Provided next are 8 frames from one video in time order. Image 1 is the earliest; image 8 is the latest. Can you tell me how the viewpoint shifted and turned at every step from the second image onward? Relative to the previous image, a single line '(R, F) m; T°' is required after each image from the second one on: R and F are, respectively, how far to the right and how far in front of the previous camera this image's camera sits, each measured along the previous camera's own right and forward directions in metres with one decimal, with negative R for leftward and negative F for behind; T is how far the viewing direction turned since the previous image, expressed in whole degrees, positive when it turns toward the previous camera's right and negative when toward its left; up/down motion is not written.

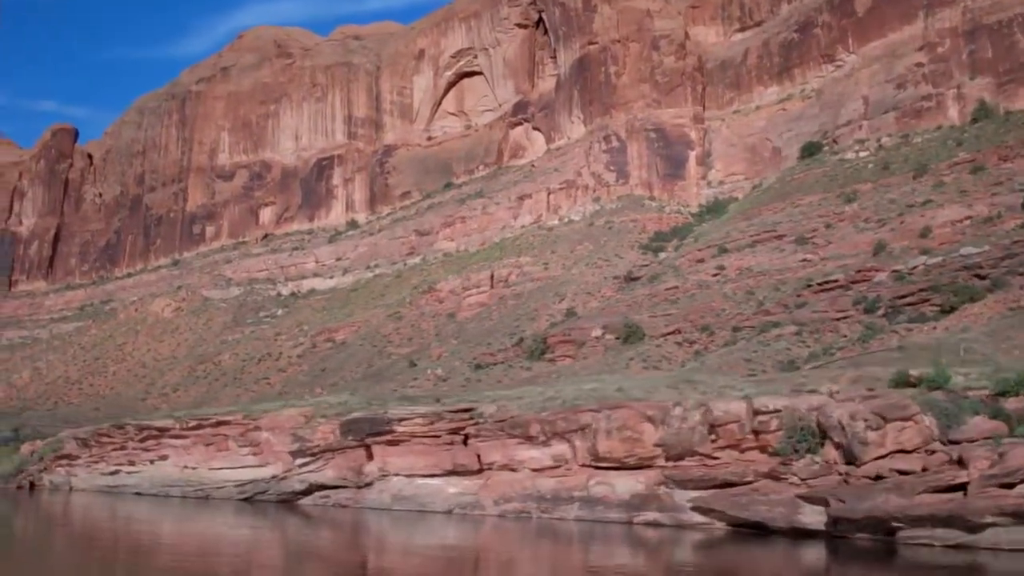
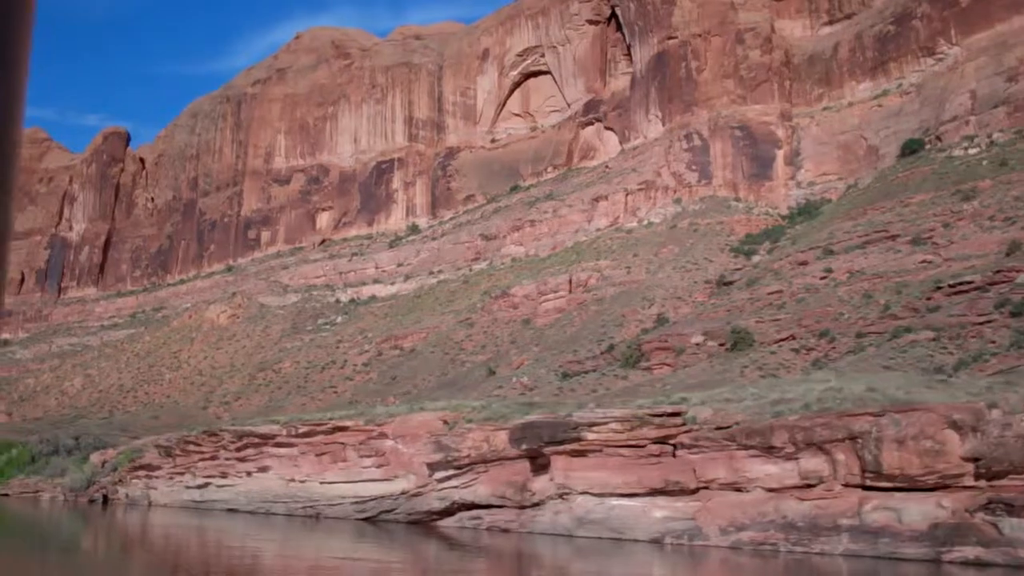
(-1.2, +1.9) m; -2°
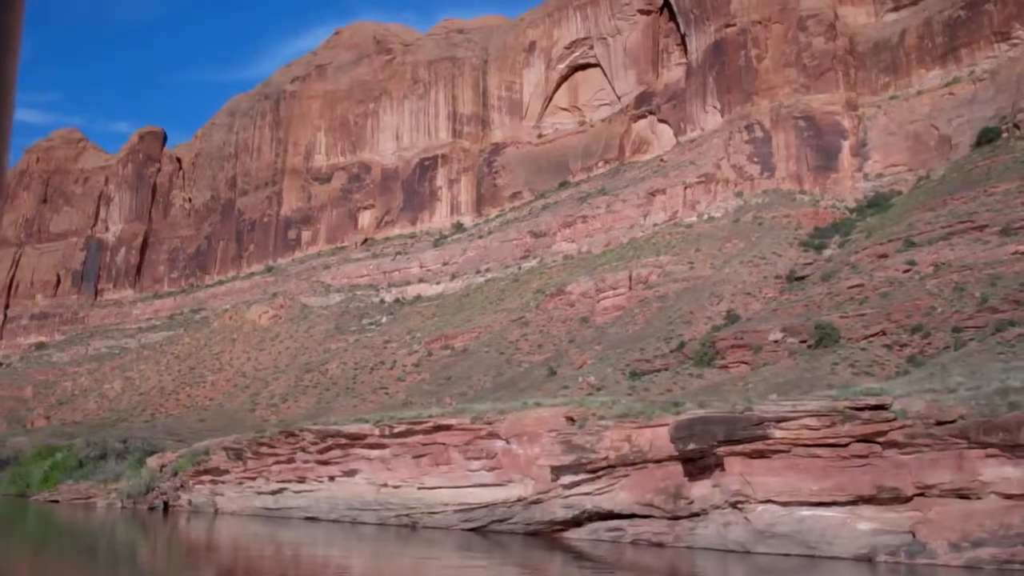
(-0.8, +1.3) m; -1°
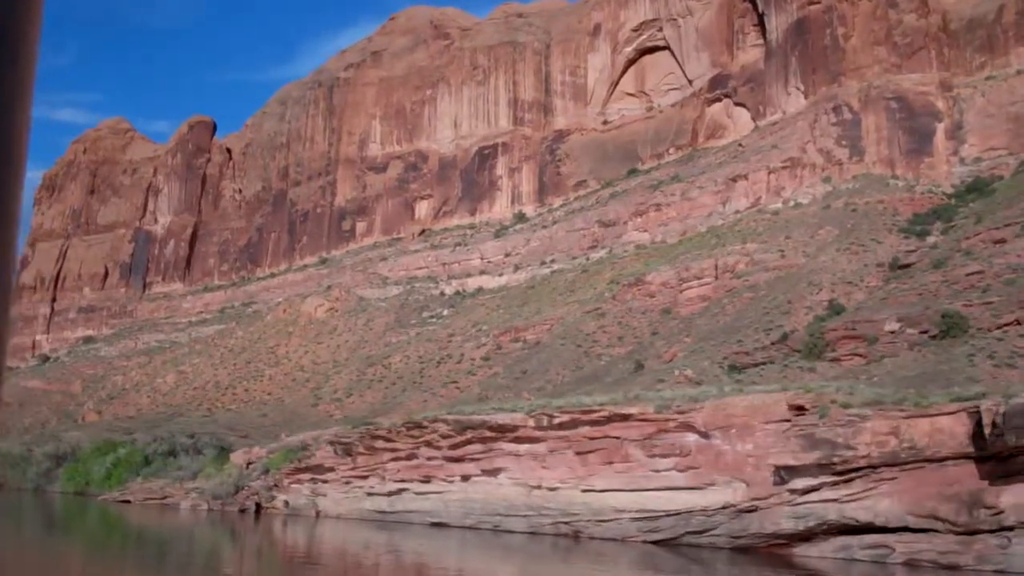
(-1.0, +1.7) m; -2°
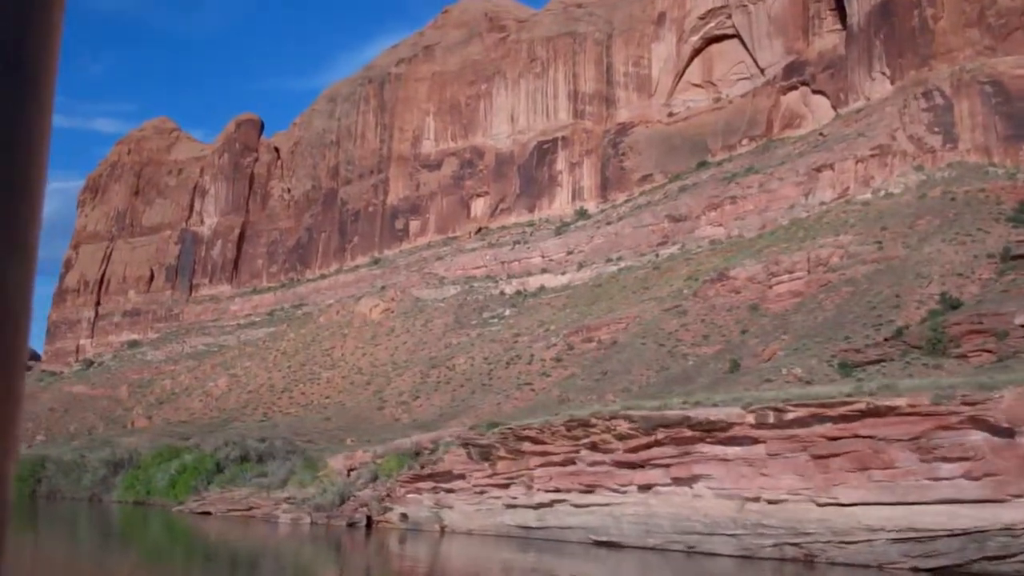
(-1.0, +1.7) m; -1°
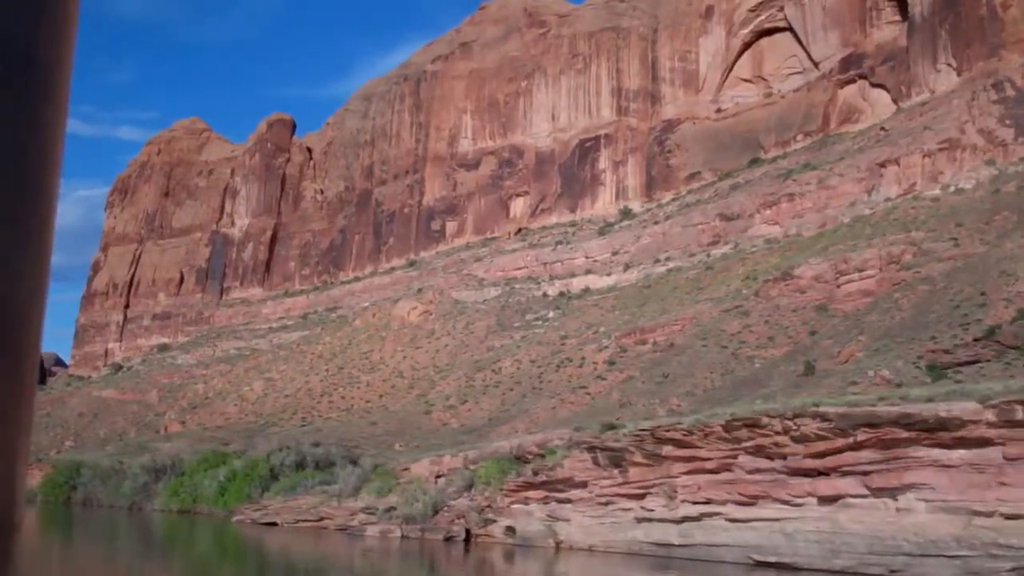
(-0.7, +1.3) m; -1°
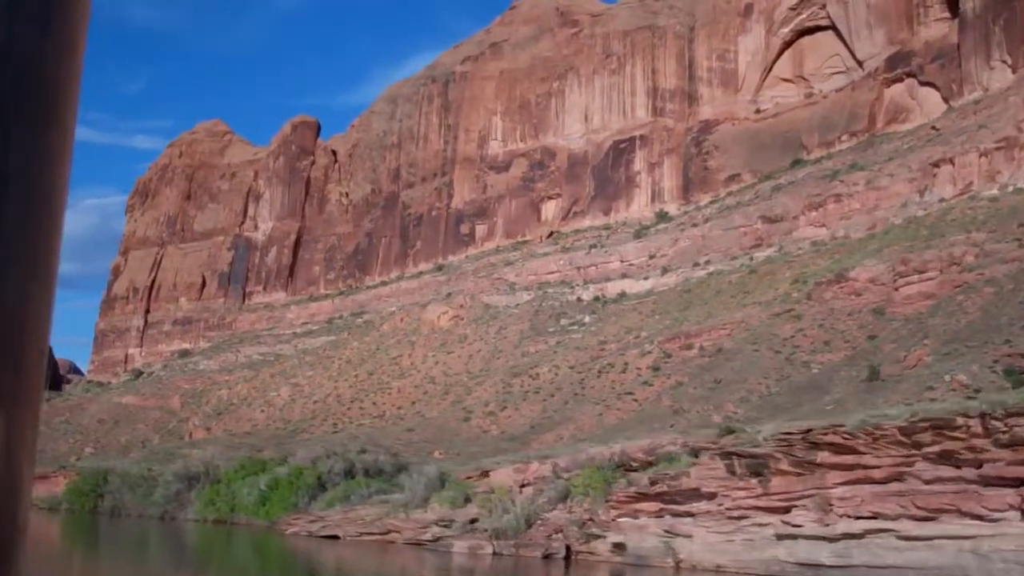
(-0.6, +1.0) m; -1°
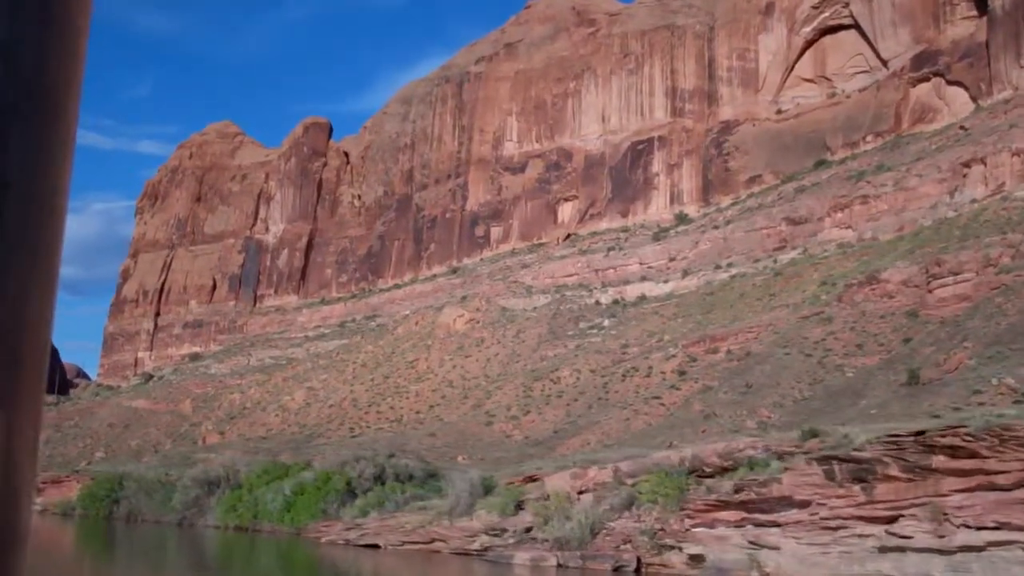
(-0.4, +0.6) m; 0°
